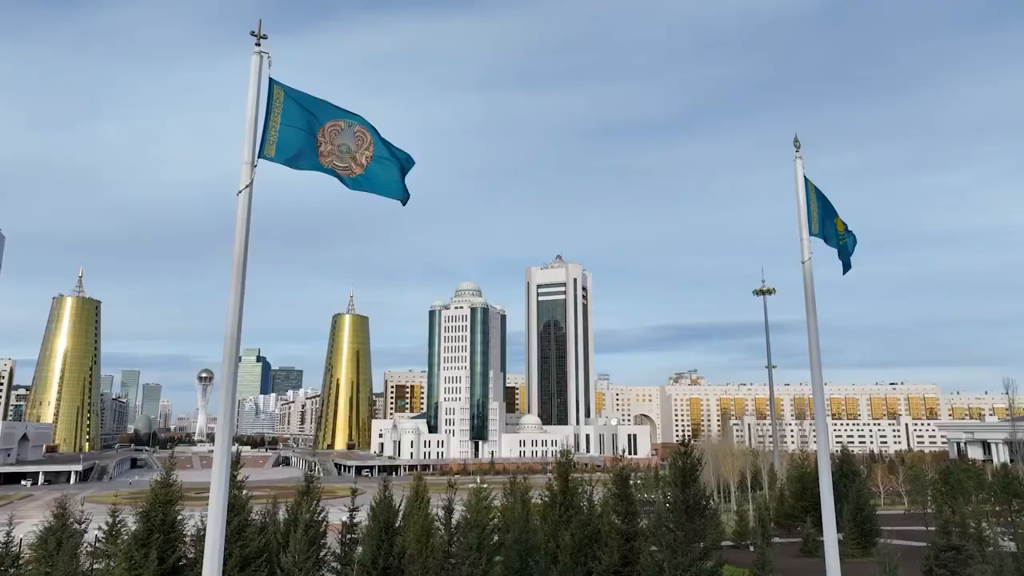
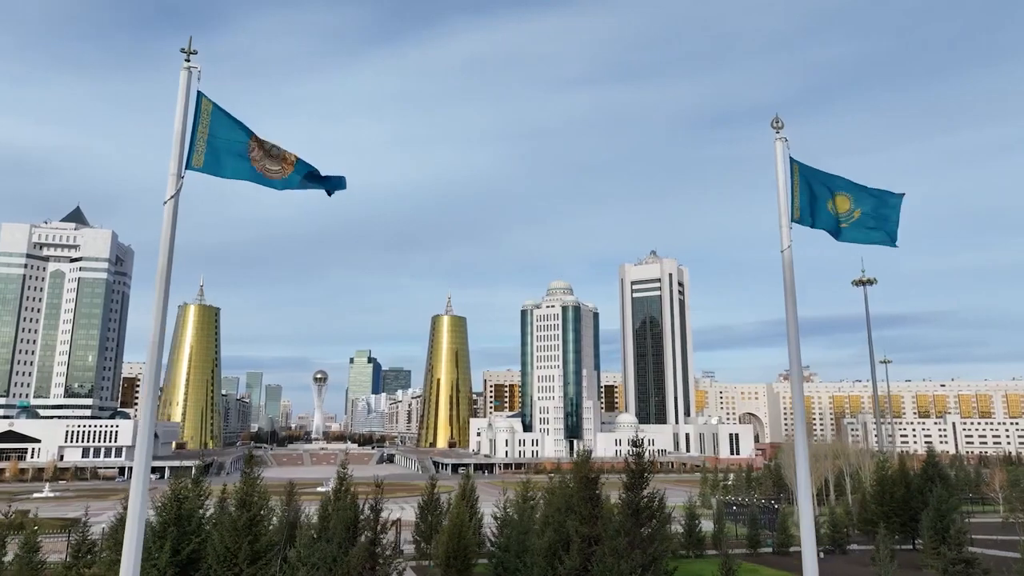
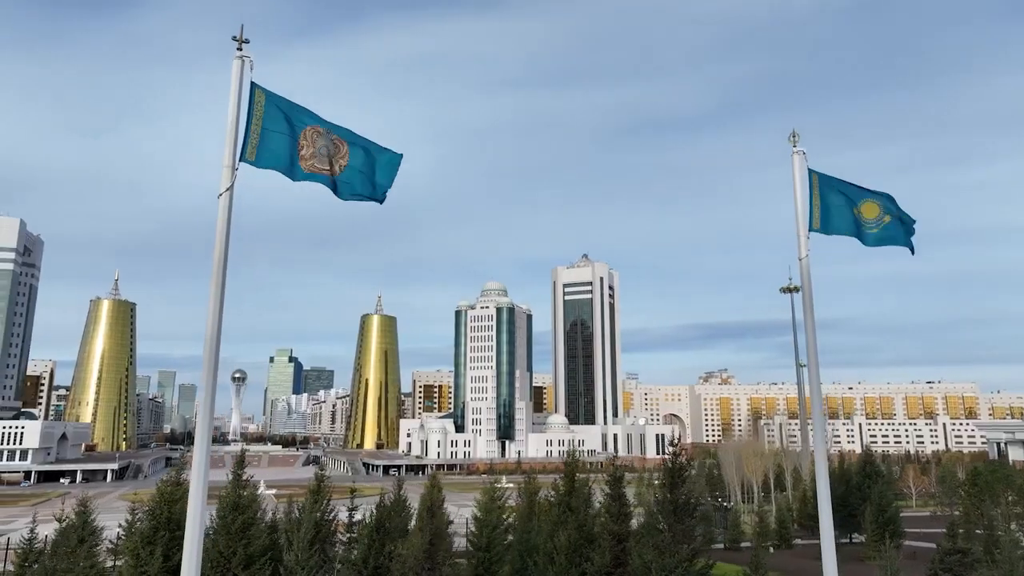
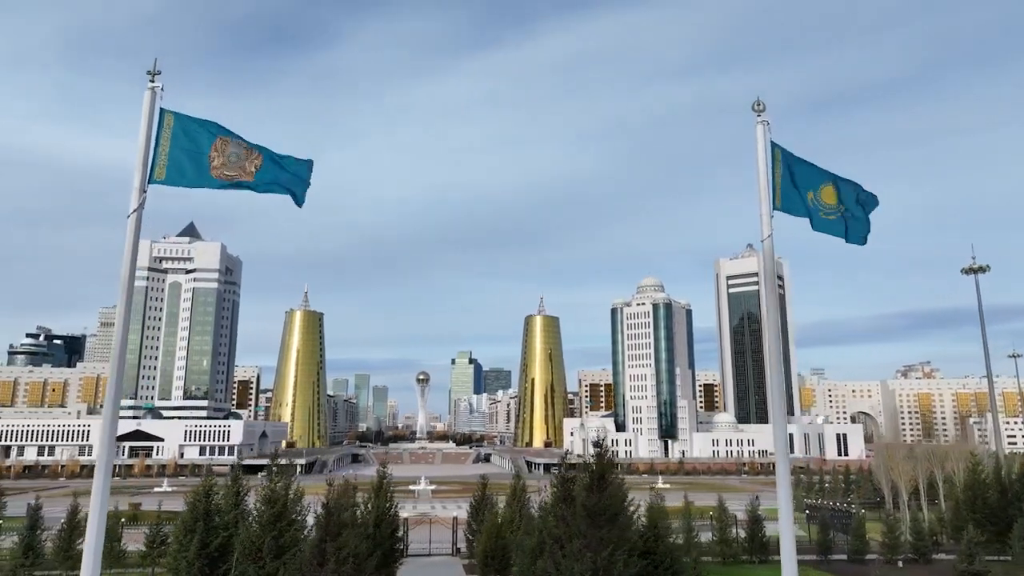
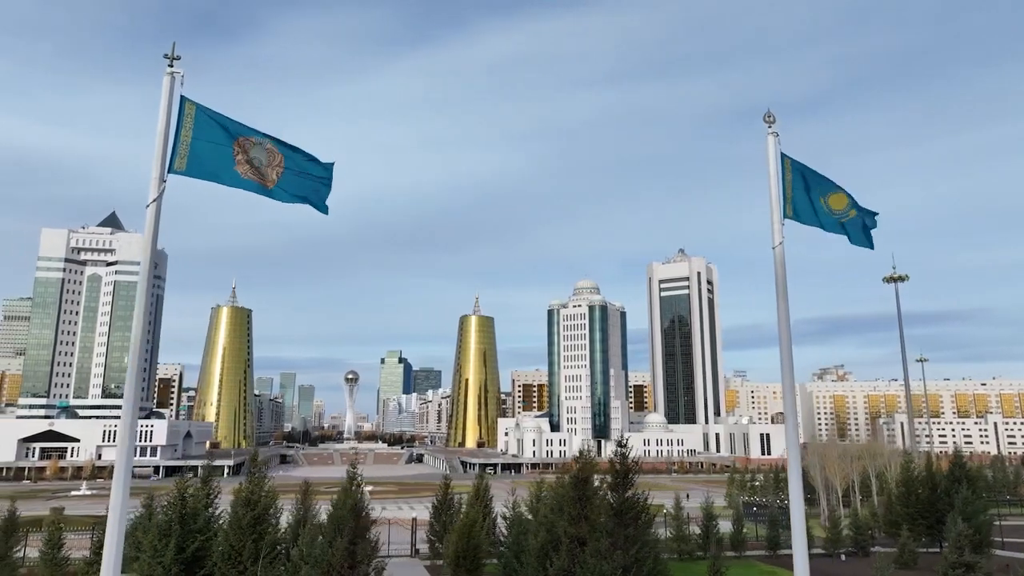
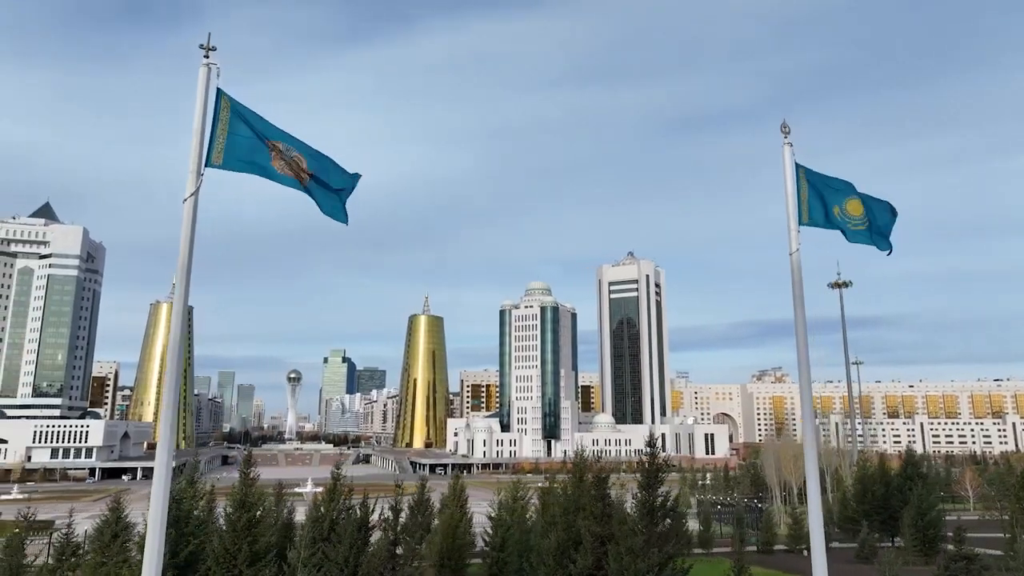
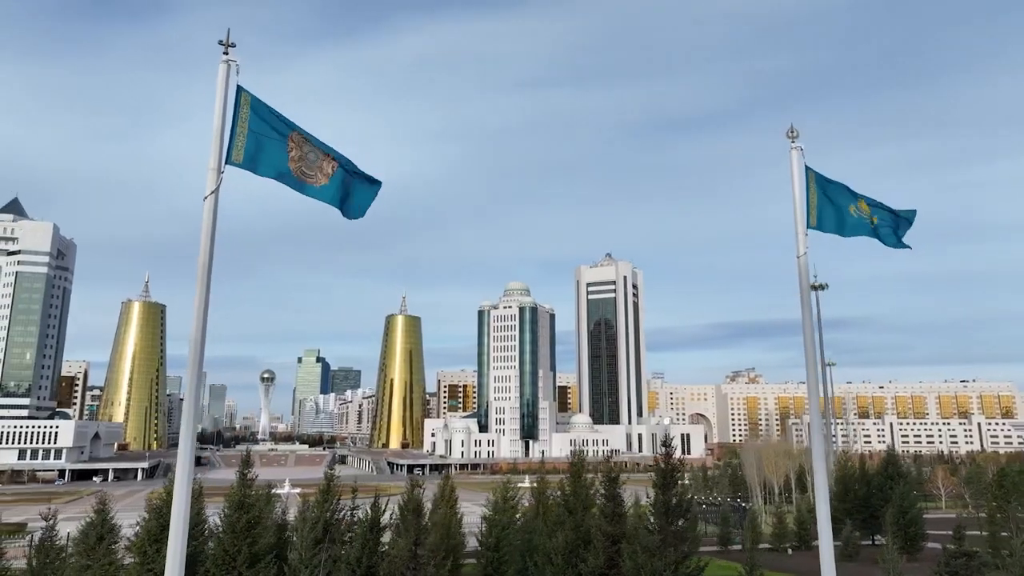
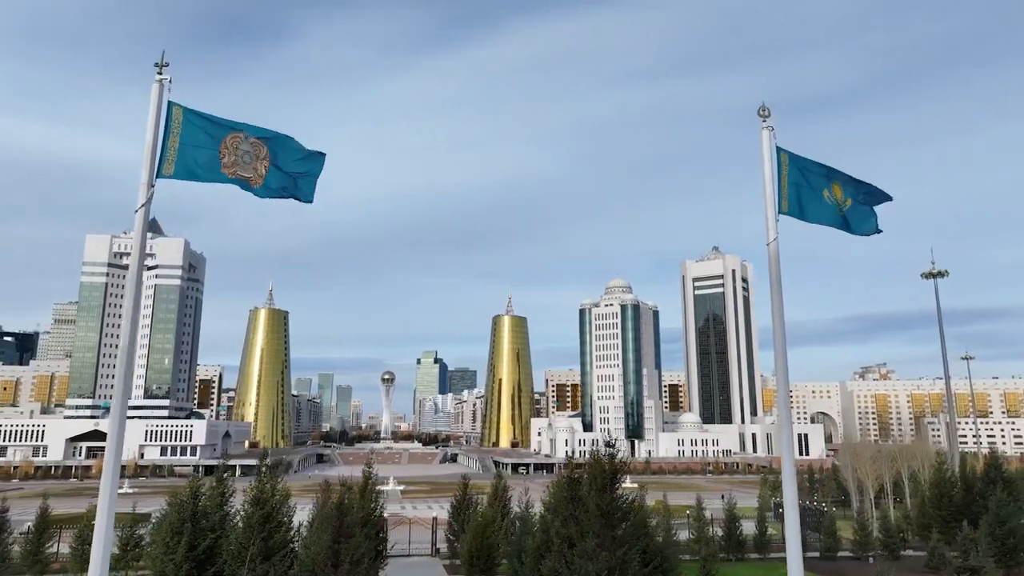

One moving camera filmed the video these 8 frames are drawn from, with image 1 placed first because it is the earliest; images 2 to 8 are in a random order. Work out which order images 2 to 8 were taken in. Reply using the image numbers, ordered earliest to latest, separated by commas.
3, 7, 6, 2, 5, 8, 4
